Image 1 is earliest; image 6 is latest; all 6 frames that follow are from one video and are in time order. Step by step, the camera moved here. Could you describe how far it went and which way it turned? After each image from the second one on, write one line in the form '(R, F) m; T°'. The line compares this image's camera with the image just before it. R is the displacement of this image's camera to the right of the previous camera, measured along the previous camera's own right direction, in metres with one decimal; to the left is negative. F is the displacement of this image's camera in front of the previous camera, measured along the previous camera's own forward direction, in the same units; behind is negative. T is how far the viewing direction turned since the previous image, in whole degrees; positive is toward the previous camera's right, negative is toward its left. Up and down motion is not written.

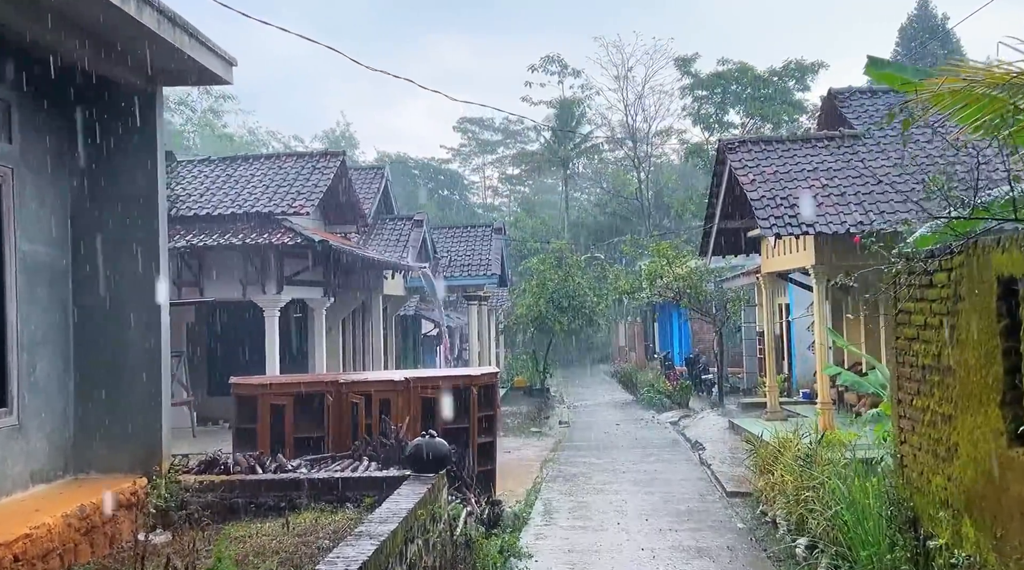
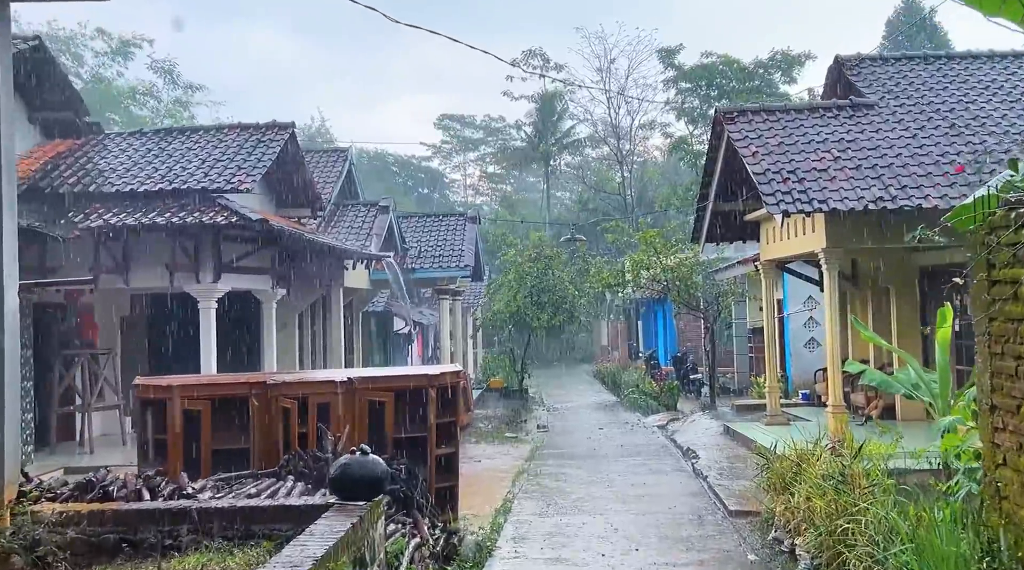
(+0.1, +1.6) m; +1°
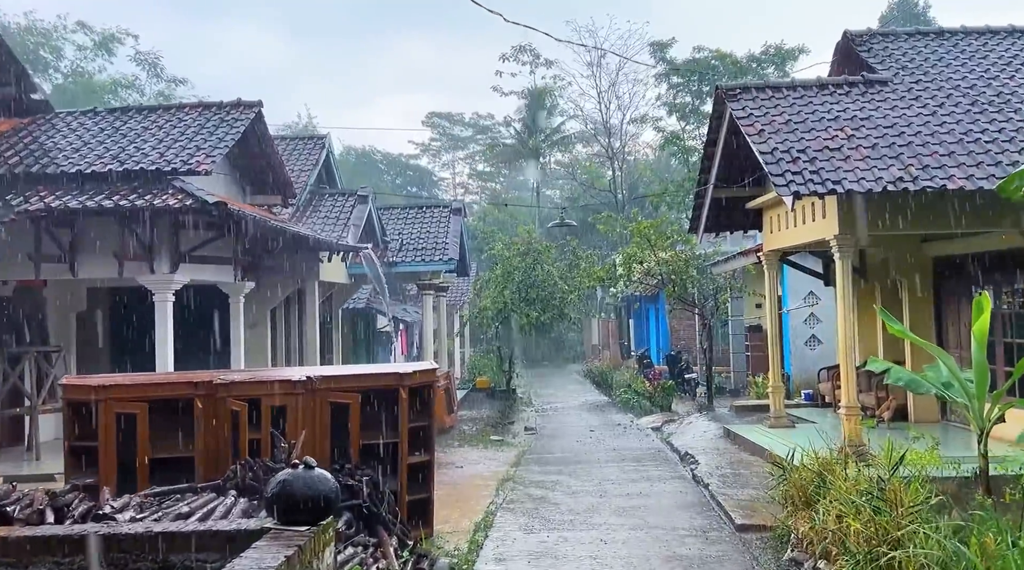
(+0.1, +1.0) m; +1°
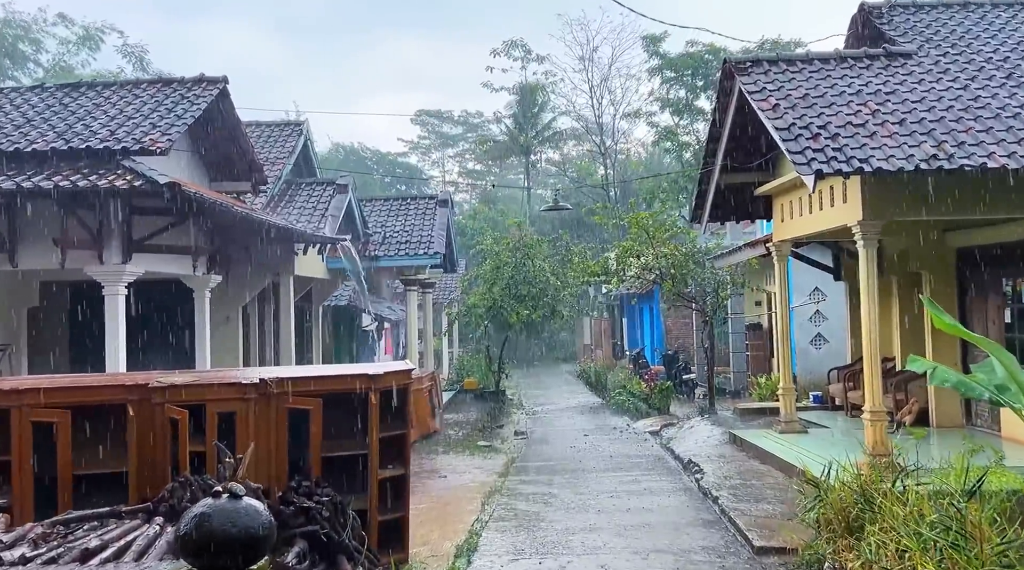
(0.0, +1.0) m; +1°
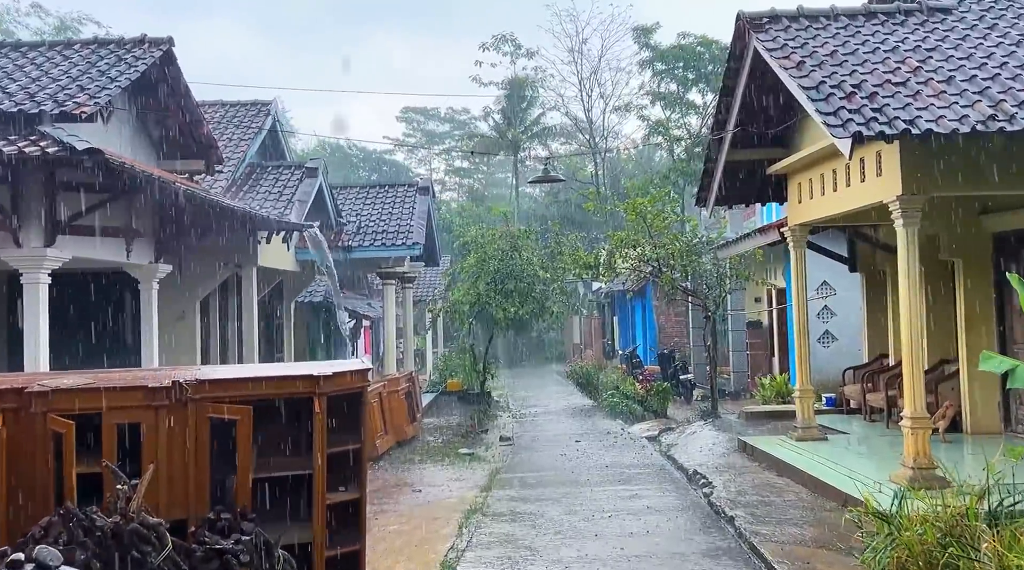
(0.0, +1.3) m; +1°
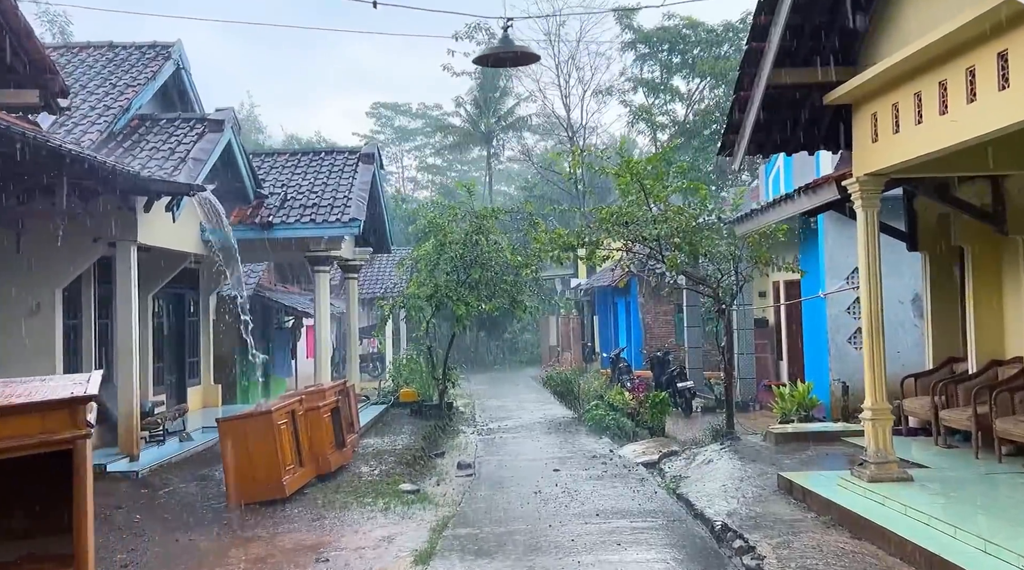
(+0.2, +3.2) m; +1°
